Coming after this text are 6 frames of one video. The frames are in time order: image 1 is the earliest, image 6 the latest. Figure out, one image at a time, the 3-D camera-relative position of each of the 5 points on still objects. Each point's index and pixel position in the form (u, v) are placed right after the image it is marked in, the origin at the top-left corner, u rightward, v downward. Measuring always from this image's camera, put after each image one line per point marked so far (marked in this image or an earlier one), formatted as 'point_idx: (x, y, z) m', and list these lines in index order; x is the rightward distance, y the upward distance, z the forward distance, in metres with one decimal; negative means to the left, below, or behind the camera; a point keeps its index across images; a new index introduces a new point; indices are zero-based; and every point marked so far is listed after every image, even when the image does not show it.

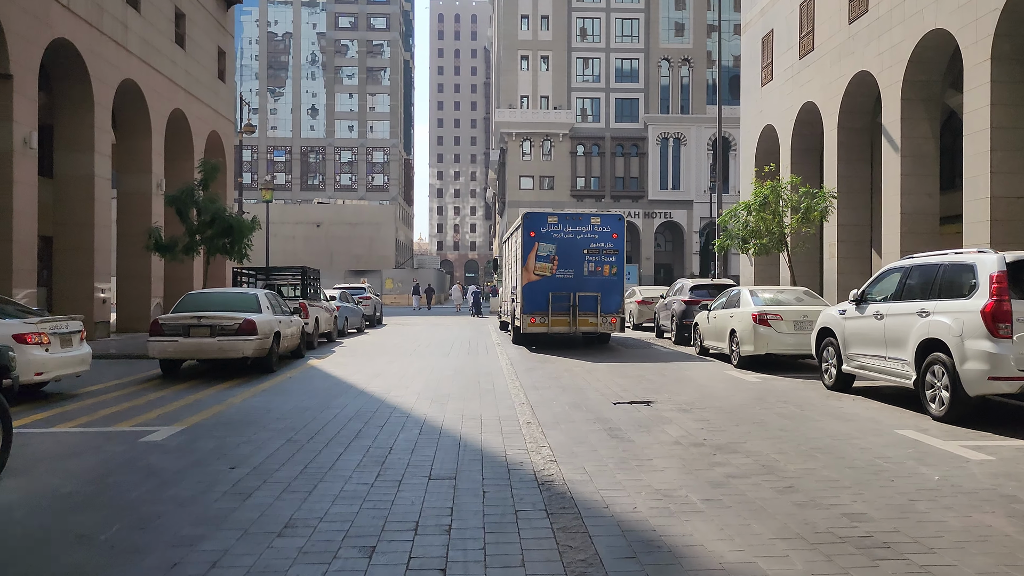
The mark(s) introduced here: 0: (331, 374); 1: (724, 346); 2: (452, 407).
0: (-3.1, -1.5, +14.1) m
1: (+3.9, -1.1, +15.1) m
2: (-0.7, -1.5, +10.0) m
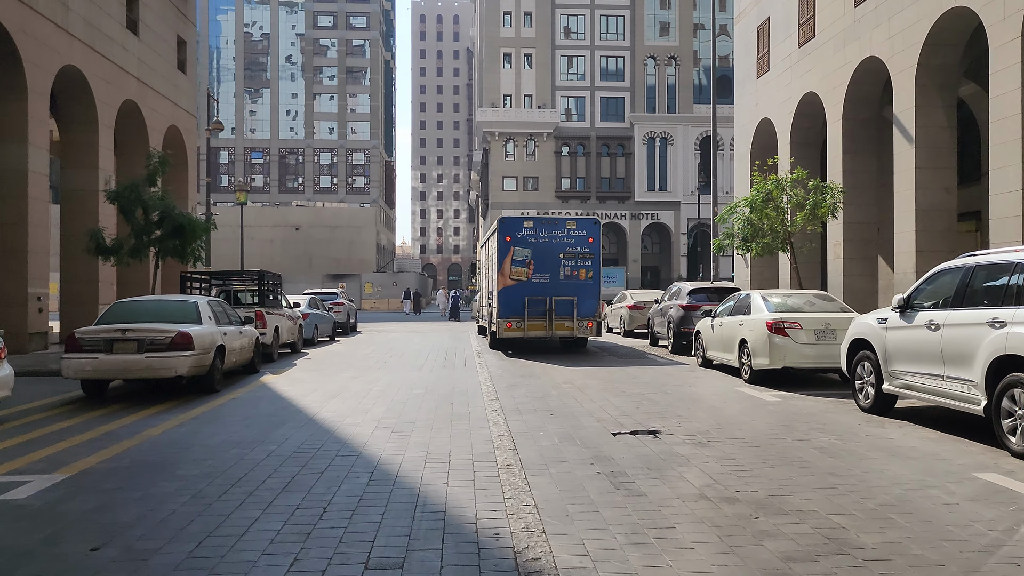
0: (-3.4, -1.6, +12.2) m
1: (+3.6, -1.1, +13.3) m
2: (-1.0, -1.5, +8.2) m
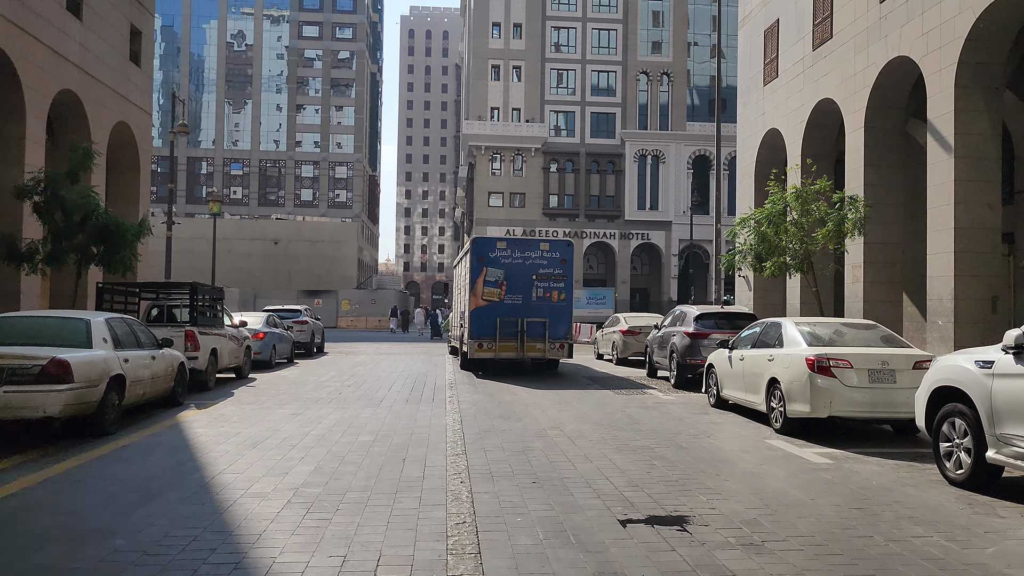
0: (-3.7, -1.8, +9.5) m
1: (+3.3, -1.5, +10.8) m
2: (-1.2, -1.7, +5.6) m
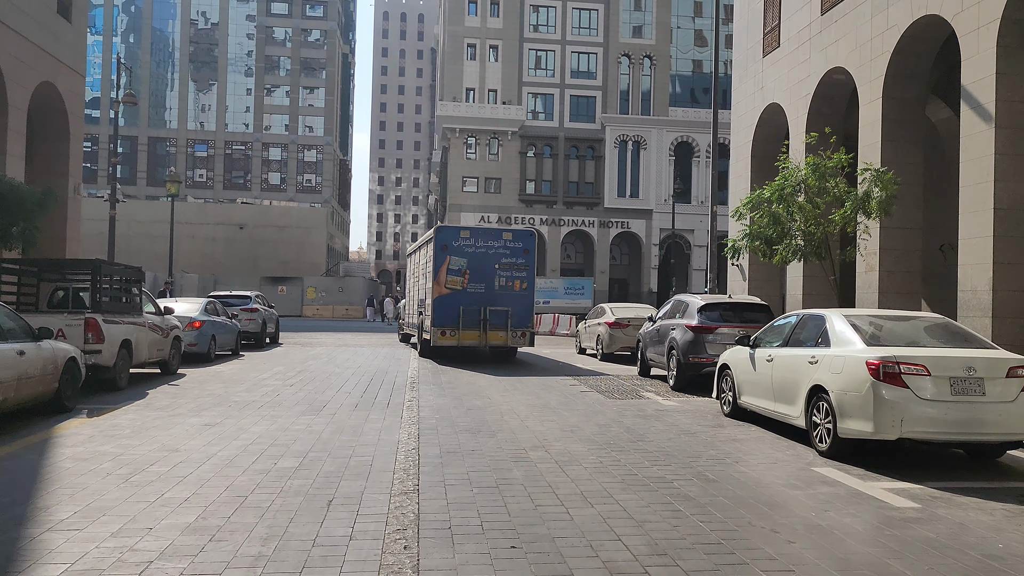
0: (-4.0, -1.5, +7.1) m
1: (+3.0, -1.3, +8.6) m
2: (-1.4, -1.5, +3.2) m
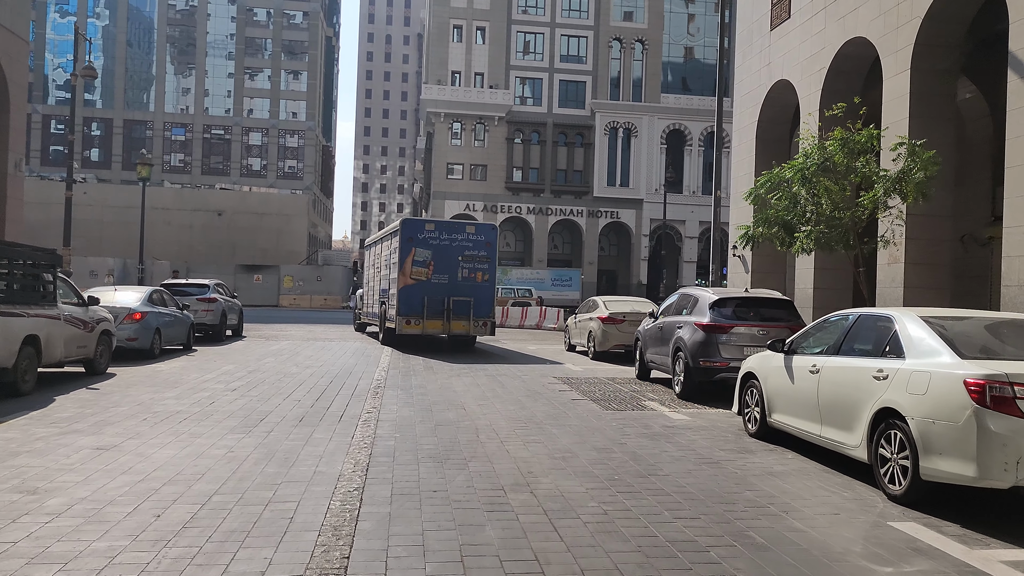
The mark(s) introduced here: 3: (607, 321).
0: (-4.2, -1.4, +5.1) m
1: (+2.8, -1.3, +6.7) m
2: (-1.5, -1.5, +1.3) m
3: (+2.1, -0.7, +17.6) m
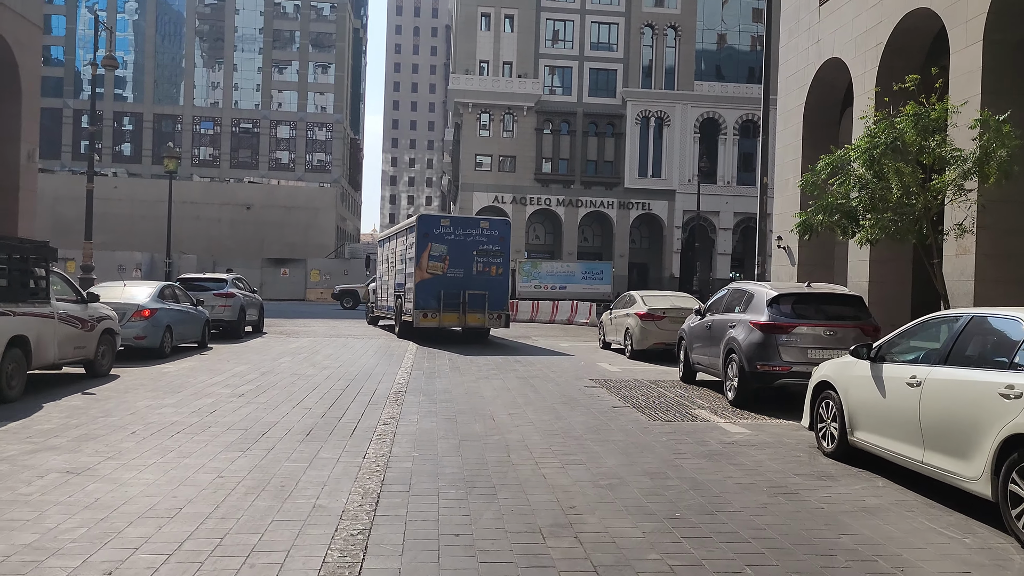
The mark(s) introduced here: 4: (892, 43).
0: (-3.9, -1.4, +4.1) m
1: (+3.0, -1.2, +5.5) m
2: (-1.4, -1.5, +0.2) m
3: (+2.7, -0.6, +16.4) m
4: (+8.1, +5.2, +17.3) m
